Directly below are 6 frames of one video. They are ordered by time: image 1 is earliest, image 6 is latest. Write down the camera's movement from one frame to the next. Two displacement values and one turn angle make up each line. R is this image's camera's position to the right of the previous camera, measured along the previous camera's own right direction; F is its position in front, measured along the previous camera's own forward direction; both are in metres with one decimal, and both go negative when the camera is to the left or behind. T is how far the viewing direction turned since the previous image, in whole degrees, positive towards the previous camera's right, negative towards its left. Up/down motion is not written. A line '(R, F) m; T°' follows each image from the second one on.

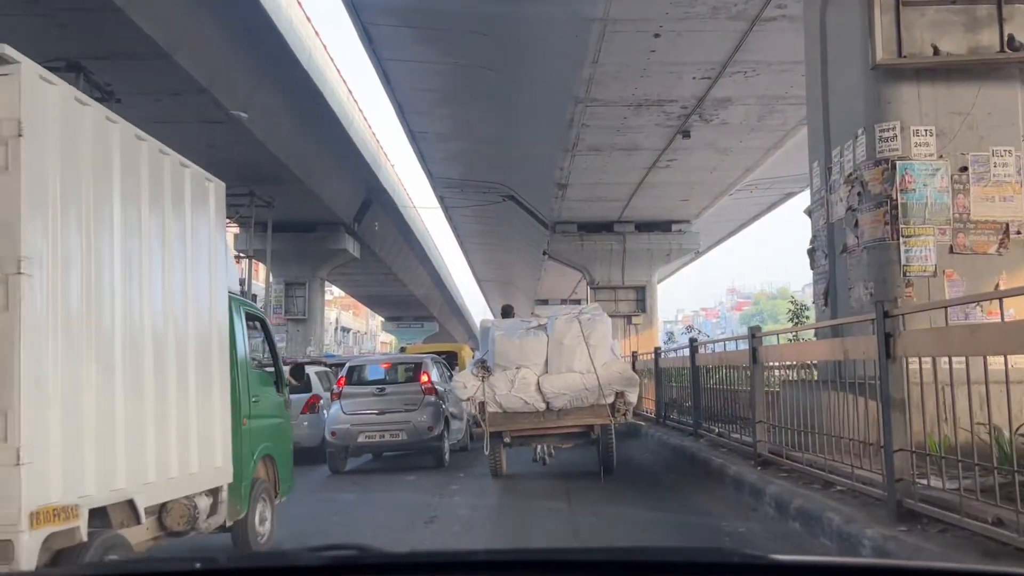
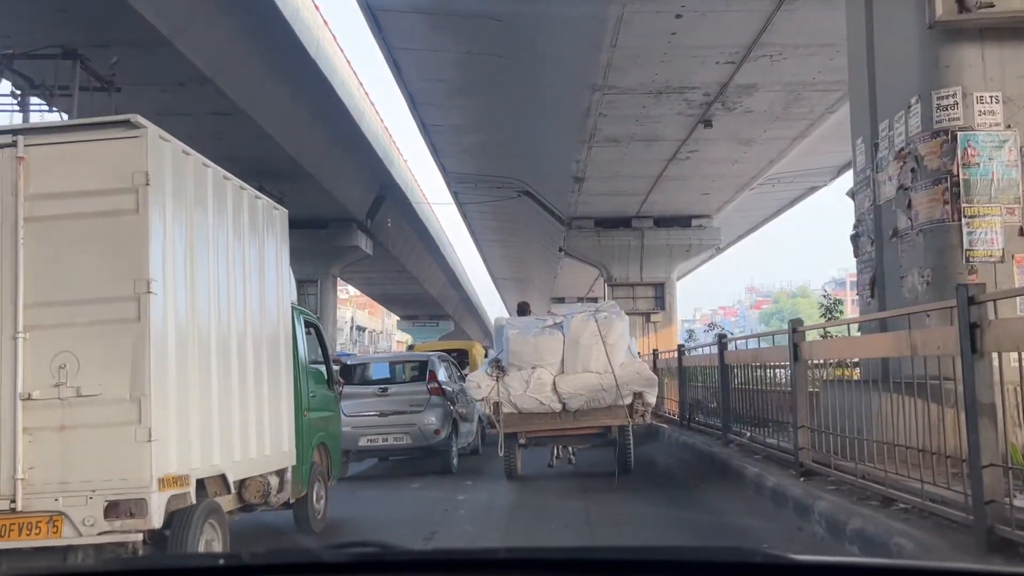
(0.0, +0.6) m; -1°
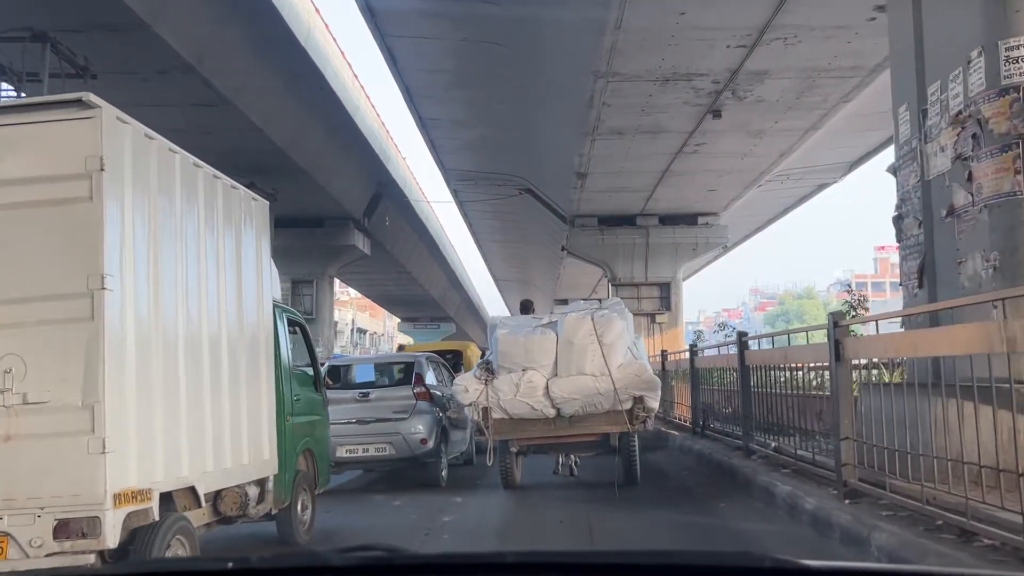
(0.0, +0.5) m; 0°
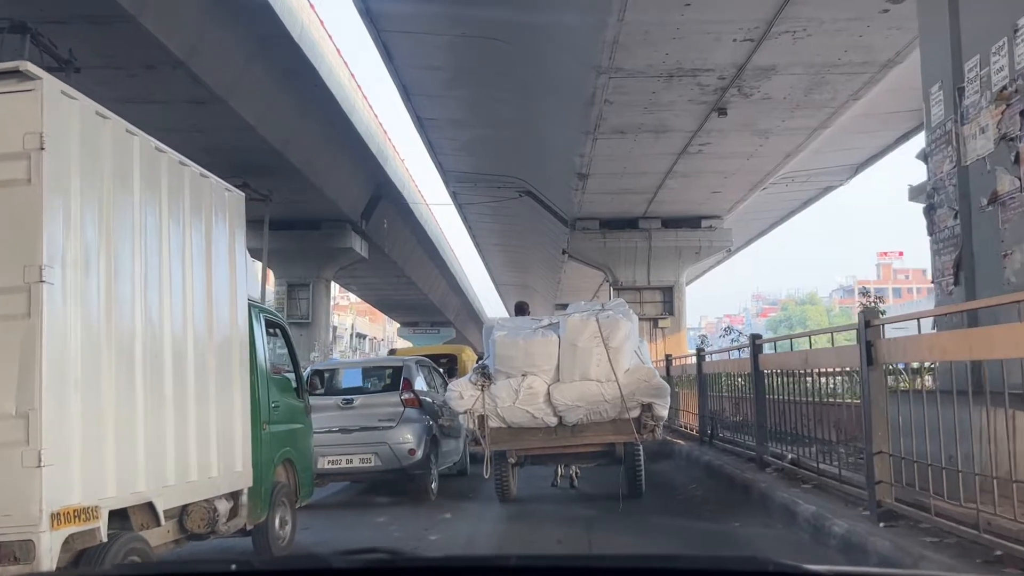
(0.0, +0.4) m; 0°
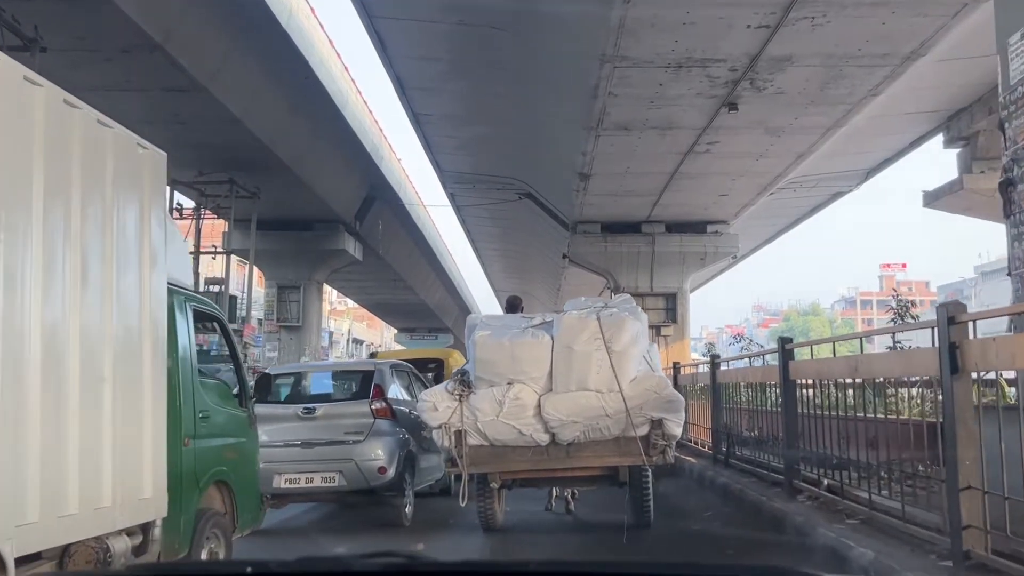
(+0.1, +0.7) m; 0°
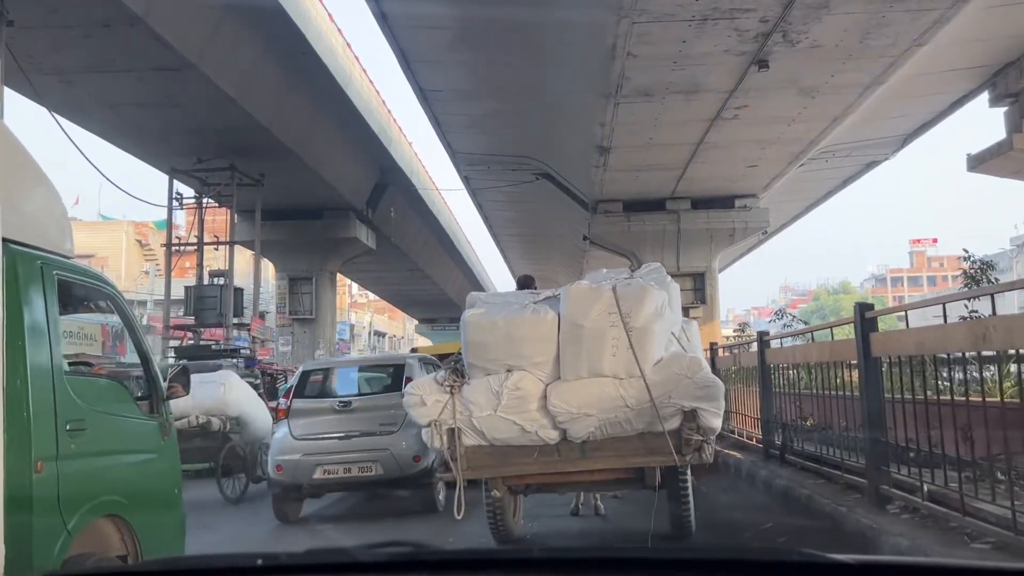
(+0.1, +0.8) m; -2°
